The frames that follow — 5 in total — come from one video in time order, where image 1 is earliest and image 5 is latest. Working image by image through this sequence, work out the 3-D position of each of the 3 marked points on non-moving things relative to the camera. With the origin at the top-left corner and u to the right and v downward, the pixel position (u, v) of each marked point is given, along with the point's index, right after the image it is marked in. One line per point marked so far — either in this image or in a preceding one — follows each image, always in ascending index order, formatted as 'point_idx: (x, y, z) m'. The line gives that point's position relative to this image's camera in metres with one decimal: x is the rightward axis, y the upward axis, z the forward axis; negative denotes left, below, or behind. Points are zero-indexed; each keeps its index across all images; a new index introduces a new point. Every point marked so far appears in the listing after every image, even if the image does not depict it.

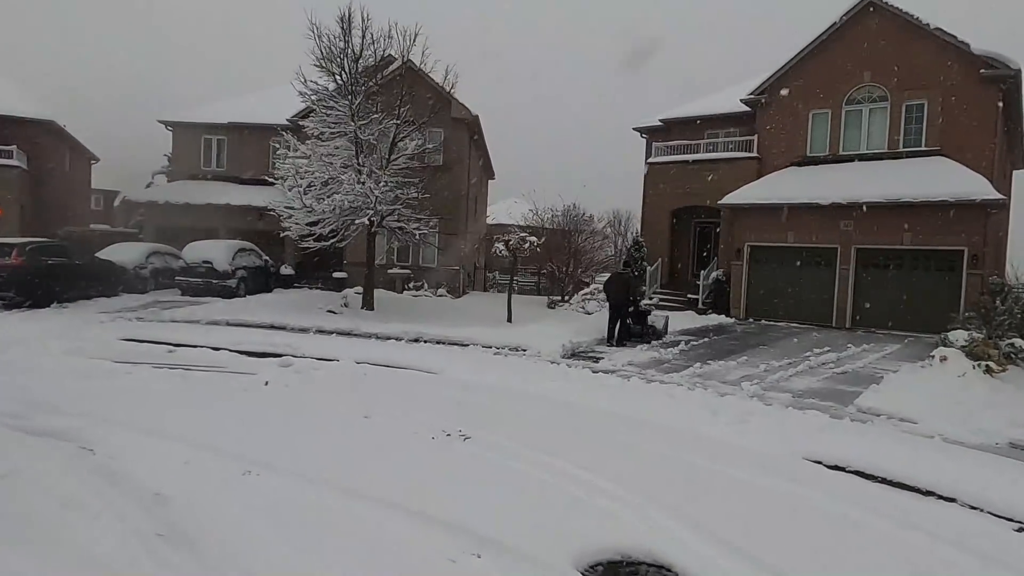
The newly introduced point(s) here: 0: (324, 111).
0: (-5.1, +4.8, +18.1) m
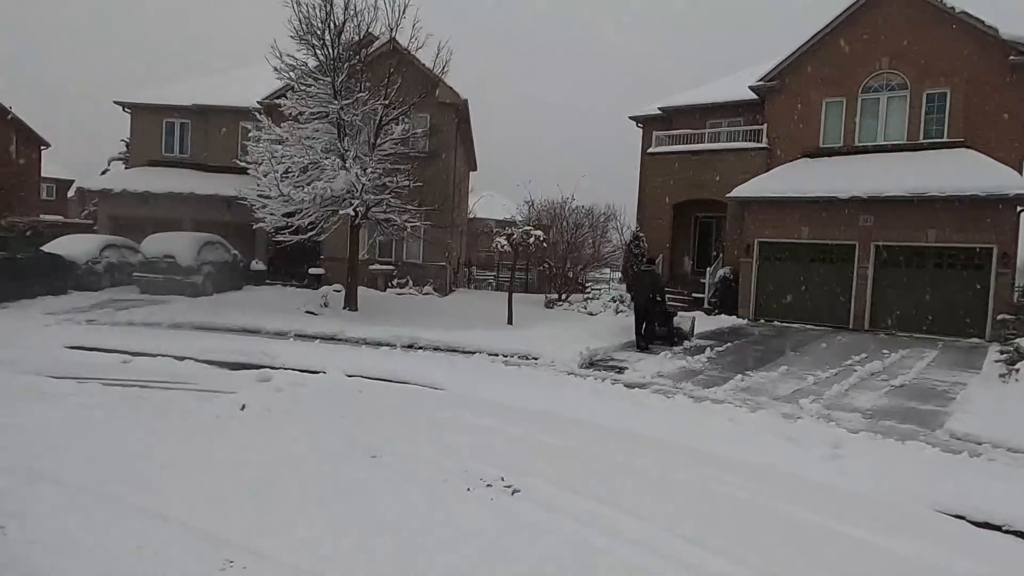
0: (-5.1, +4.8, +16.3) m
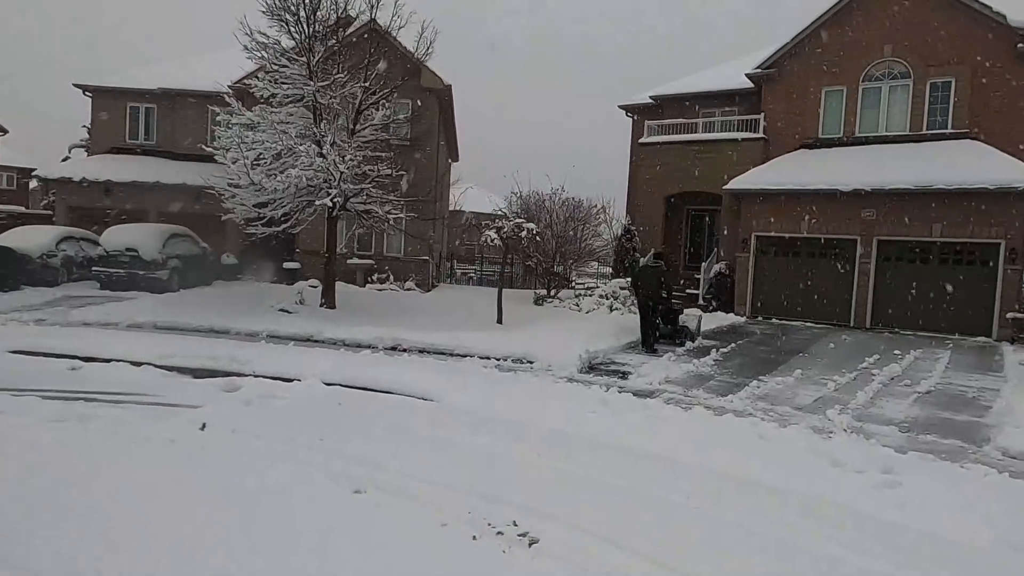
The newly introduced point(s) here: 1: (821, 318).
0: (-5.3, +4.9, +15.1) m
1: (+8.1, -0.8, +17.5) m
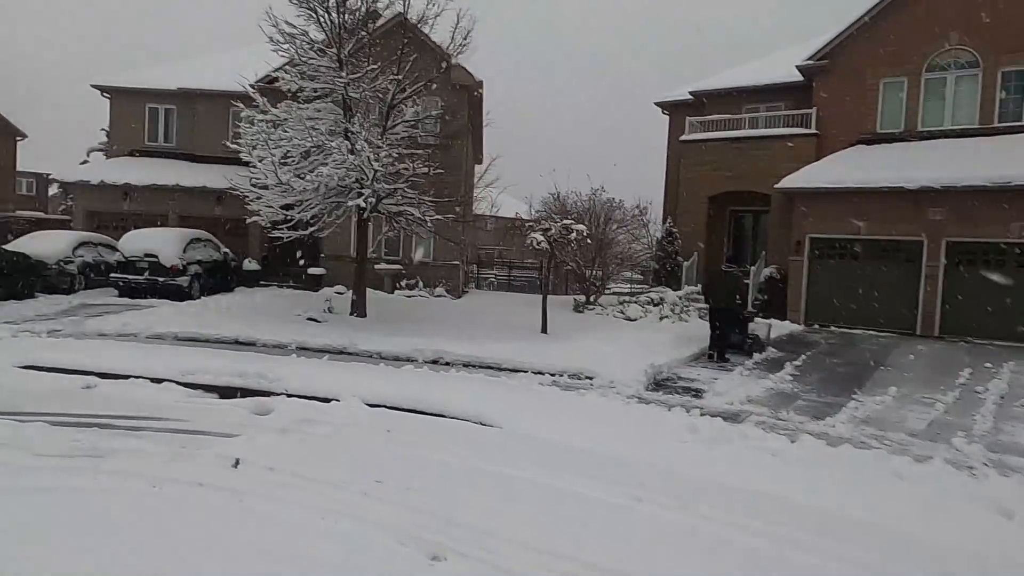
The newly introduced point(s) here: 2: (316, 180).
0: (-4.4, +4.8, +14.2) m
1: (+9.1, -0.9, +16.3) m
2: (-4.0, +2.1, +13.5) m
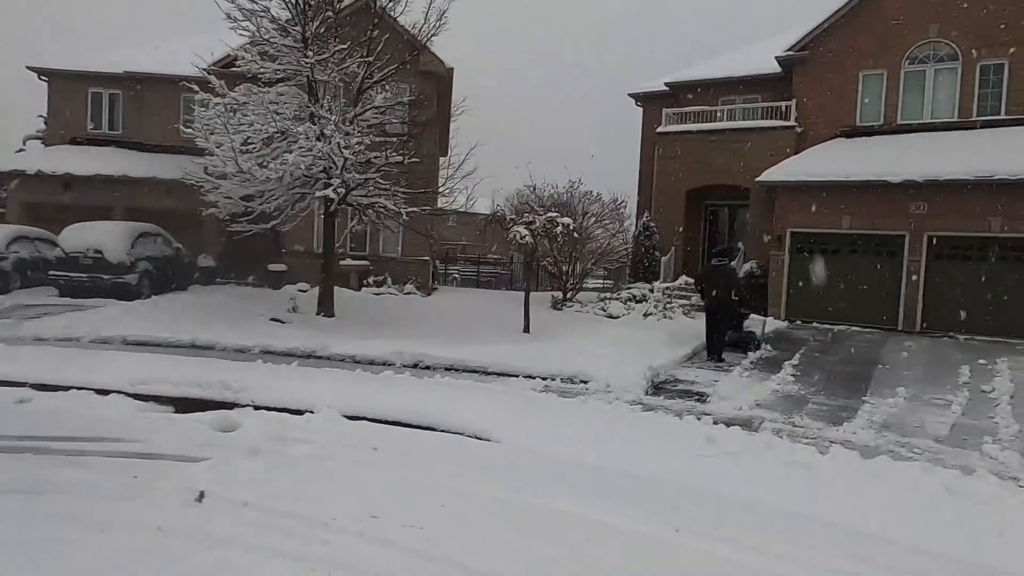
0: (-4.9, +4.8, +13.1) m
1: (+8.5, -0.8, +16.1) m
2: (-4.3, +2.2, +12.4) m
